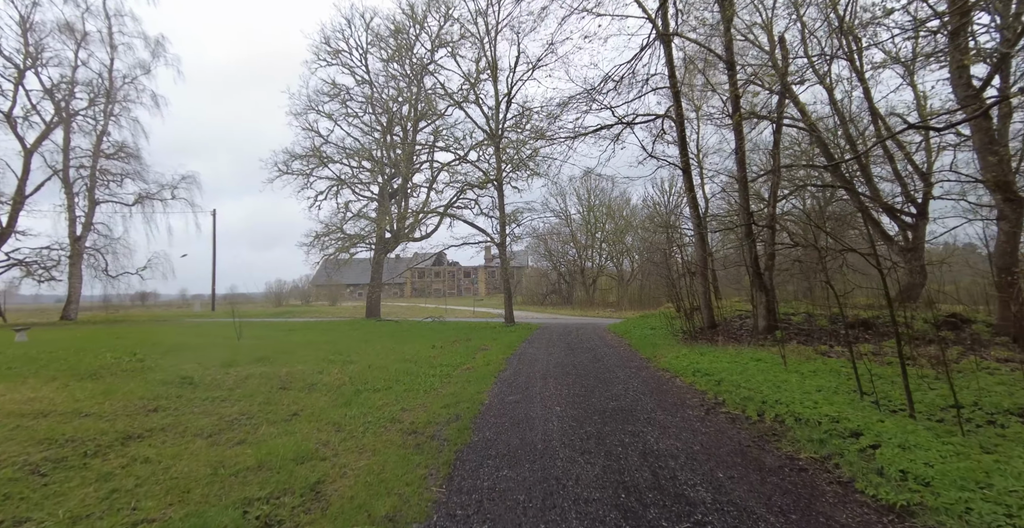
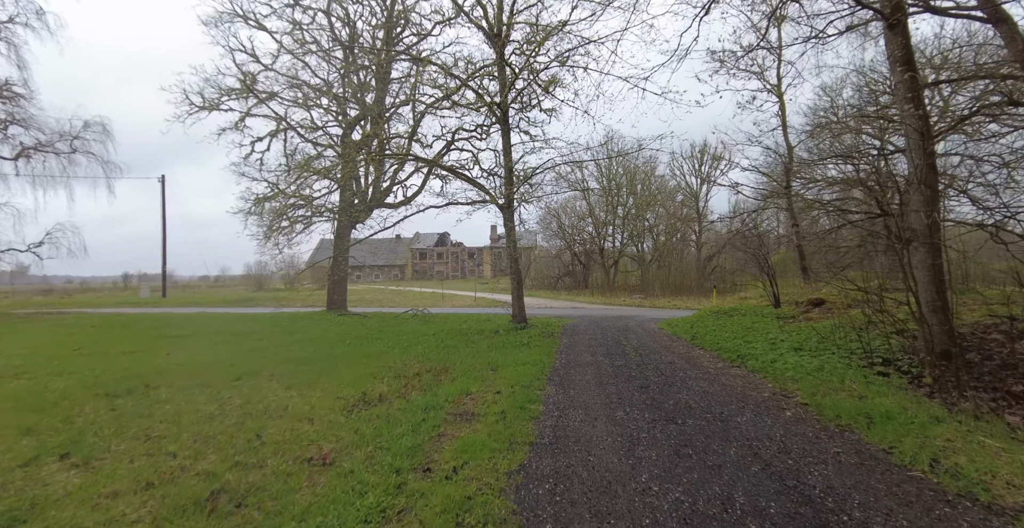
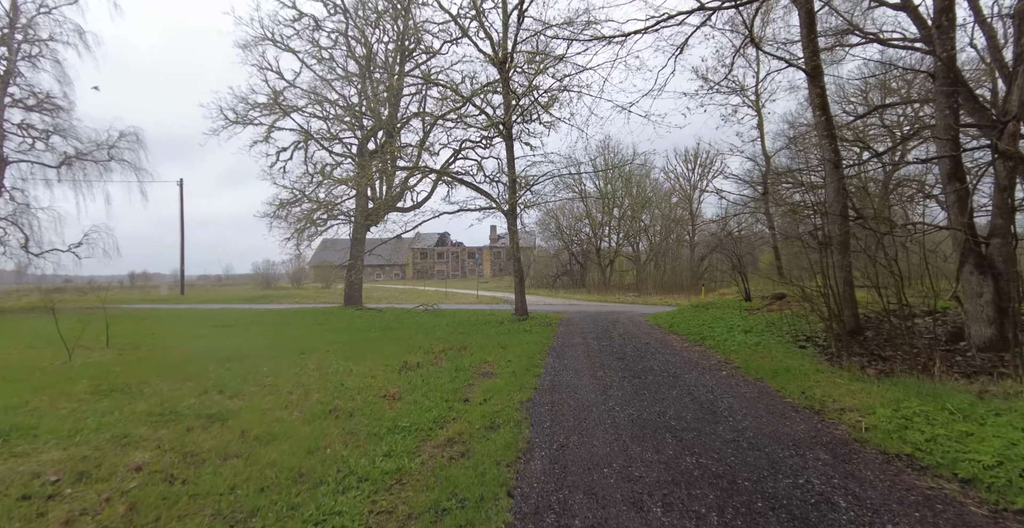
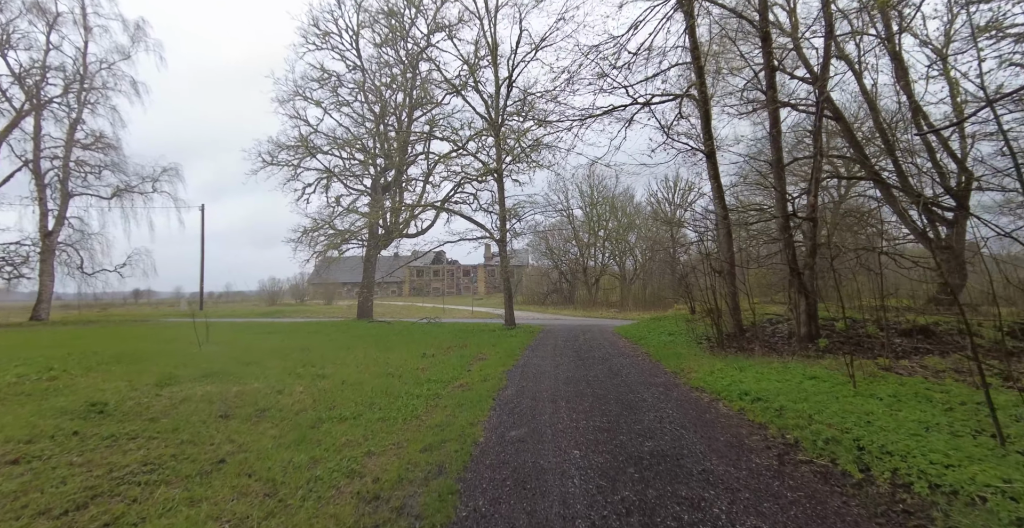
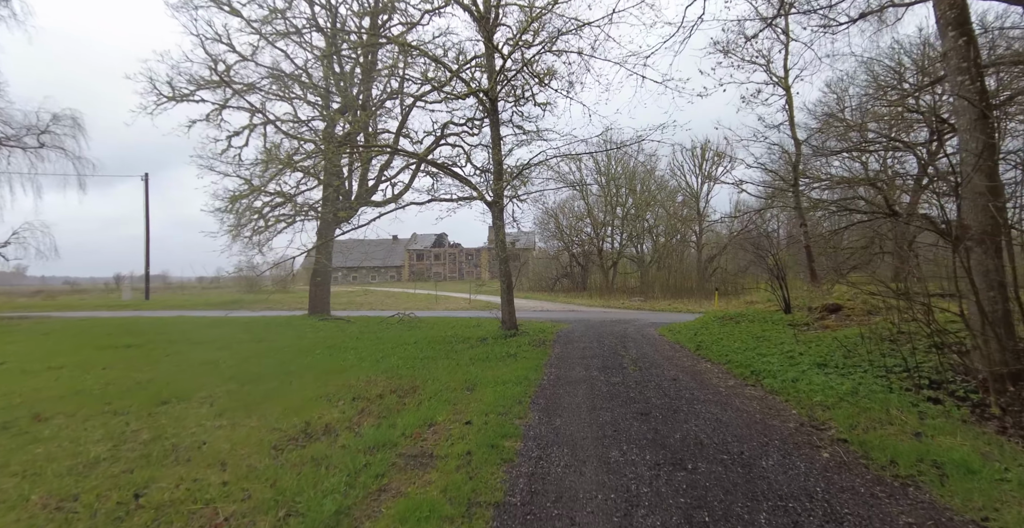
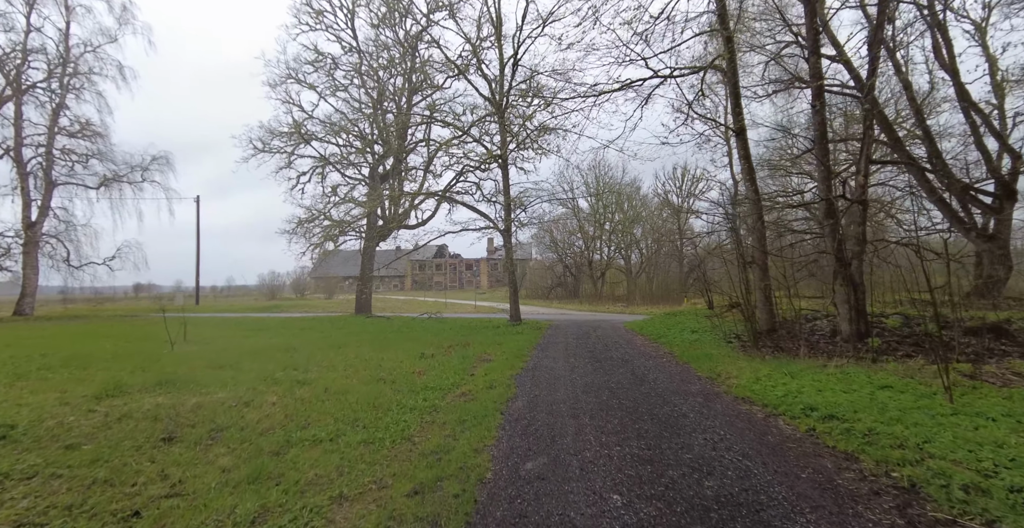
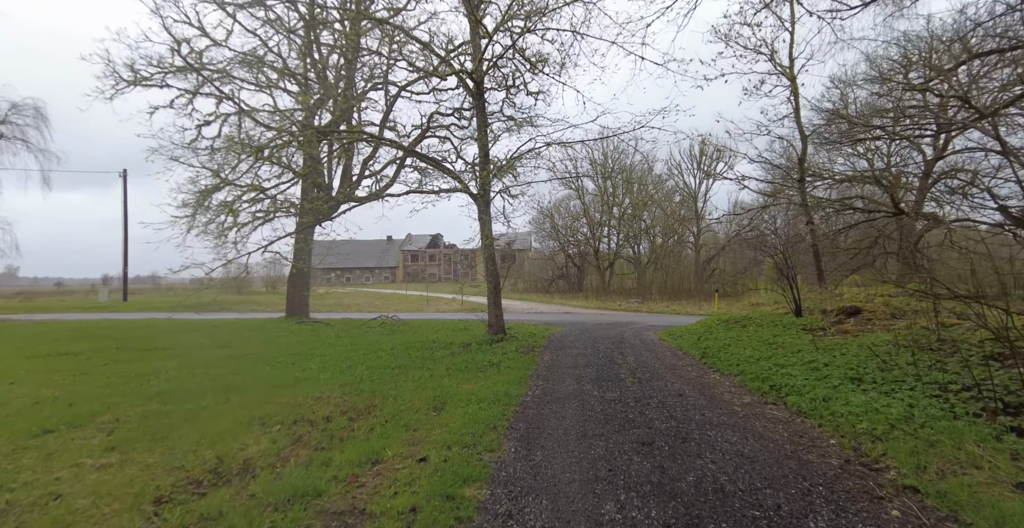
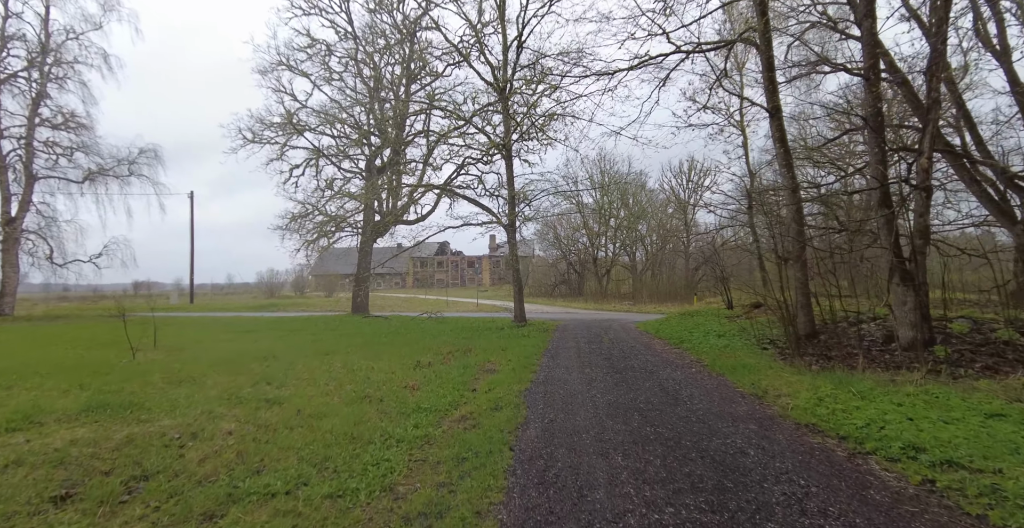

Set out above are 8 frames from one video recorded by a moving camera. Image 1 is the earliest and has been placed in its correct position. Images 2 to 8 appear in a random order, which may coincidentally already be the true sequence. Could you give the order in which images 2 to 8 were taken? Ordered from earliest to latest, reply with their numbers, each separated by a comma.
4, 6, 8, 3, 2, 5, 7
